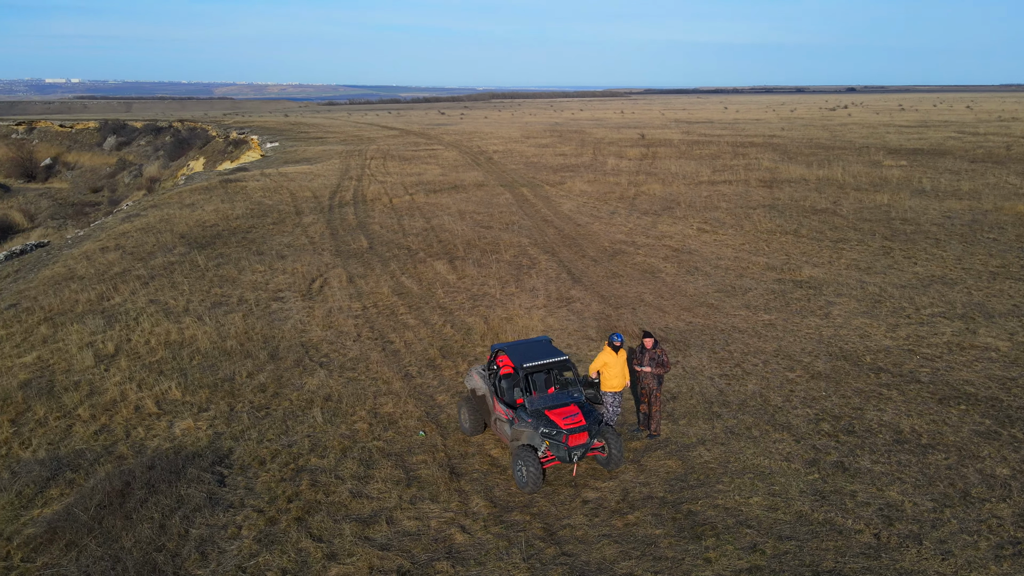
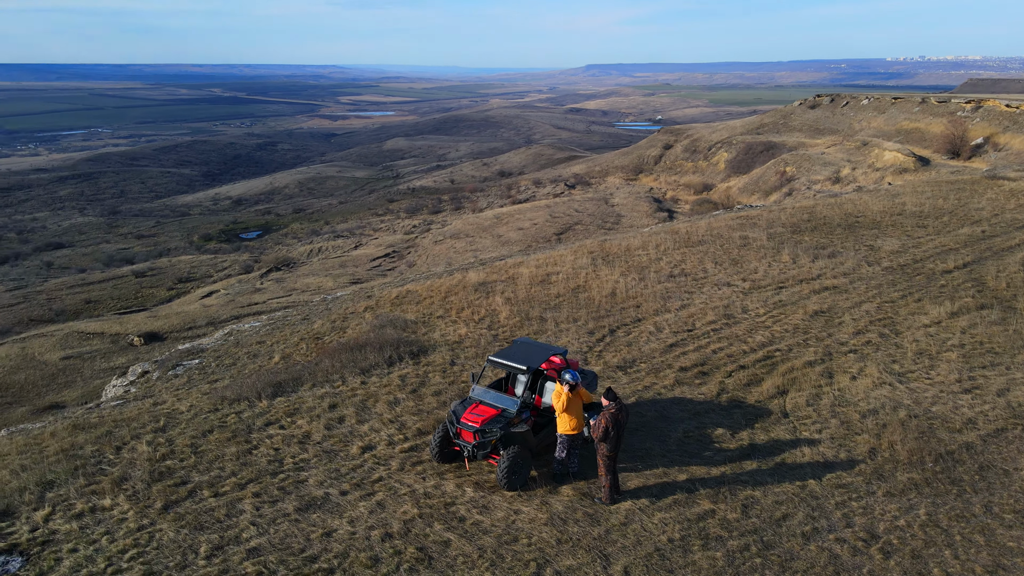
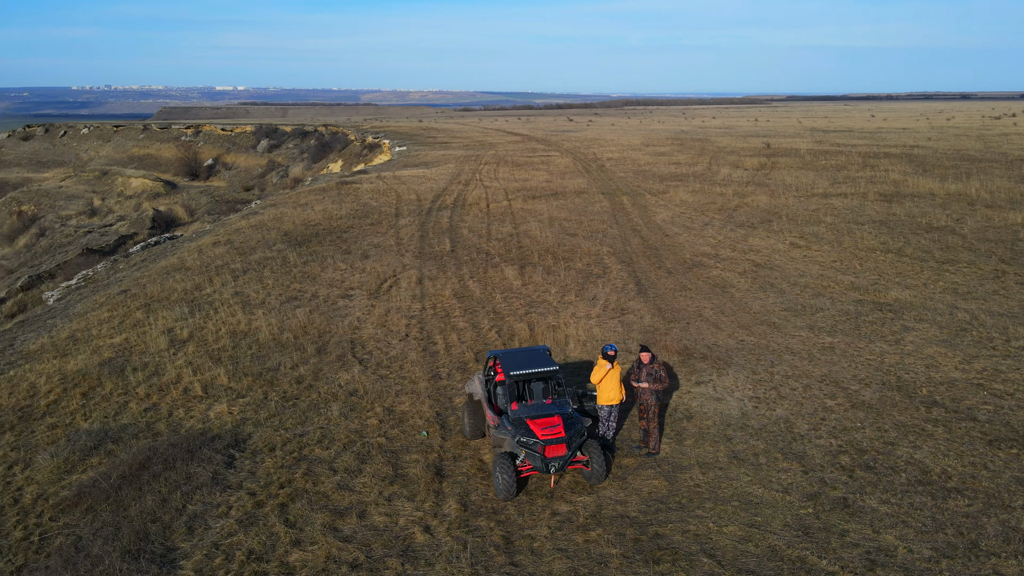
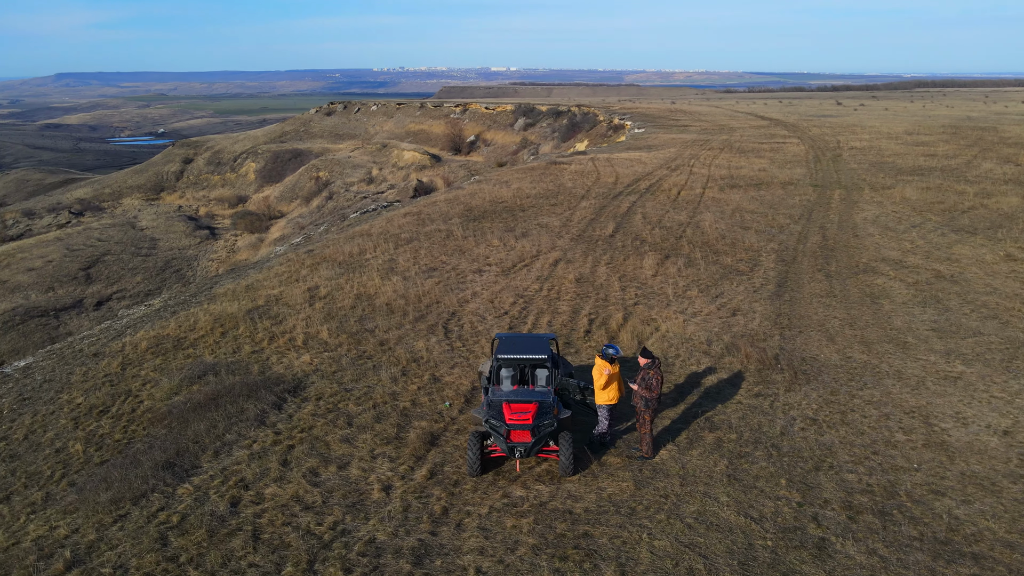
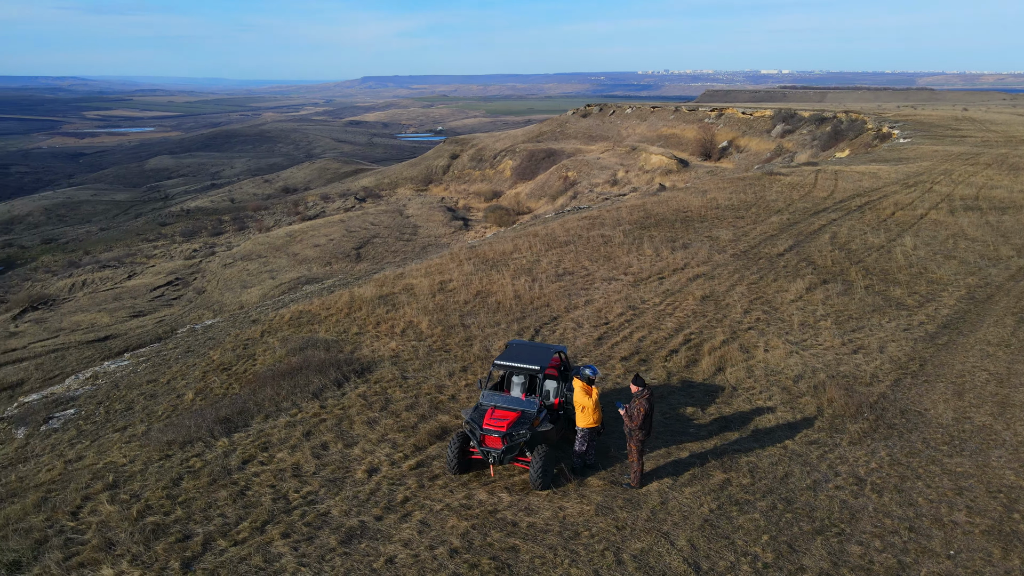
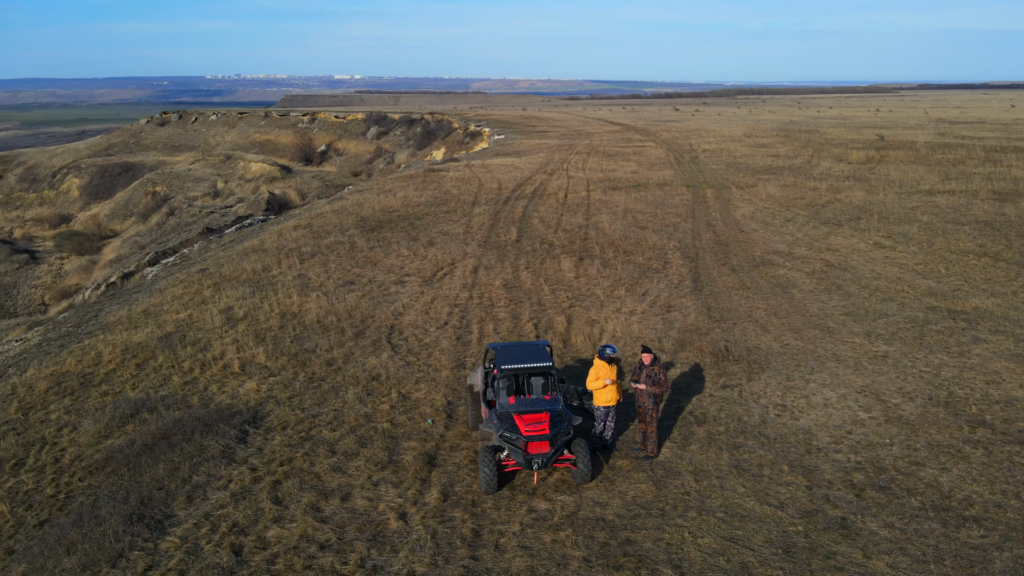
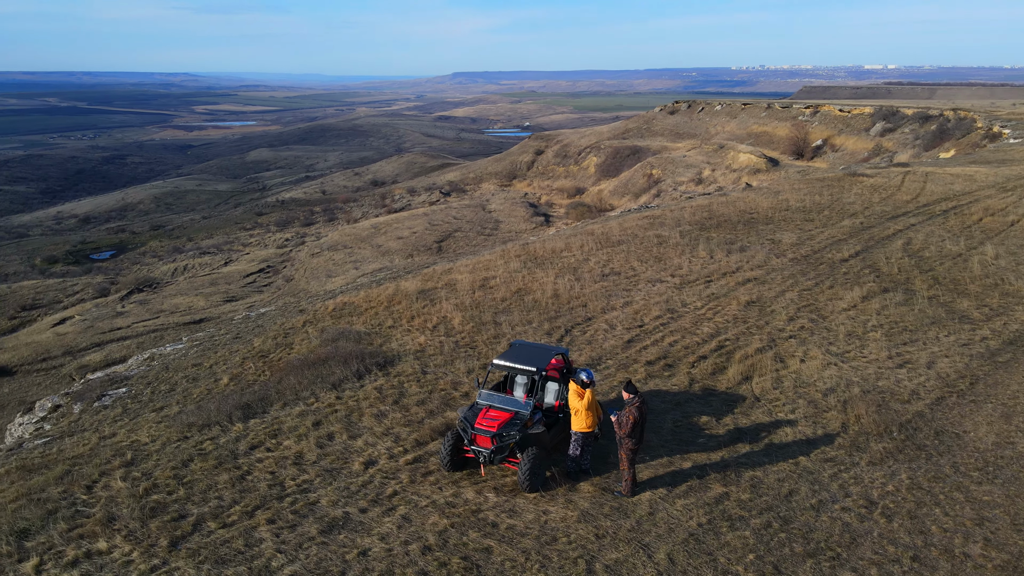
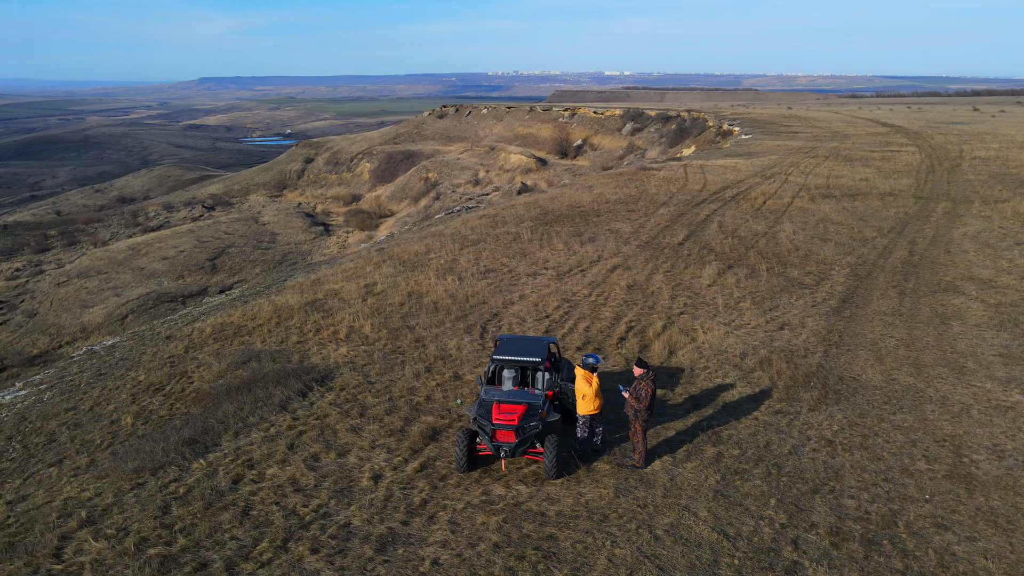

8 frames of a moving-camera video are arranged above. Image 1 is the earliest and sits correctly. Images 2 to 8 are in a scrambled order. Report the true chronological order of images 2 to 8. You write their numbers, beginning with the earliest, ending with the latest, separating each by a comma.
3, 6, 4, 8, 5, 7, 2
